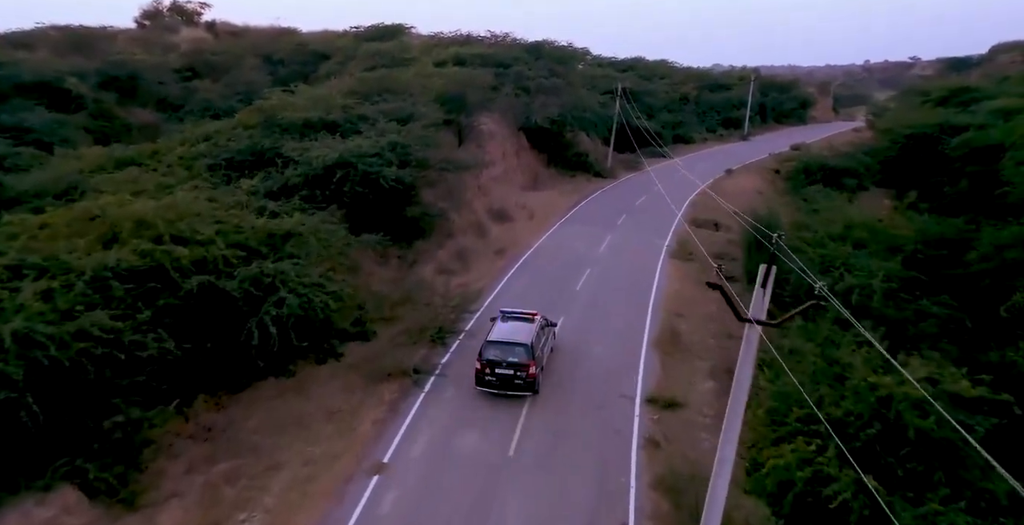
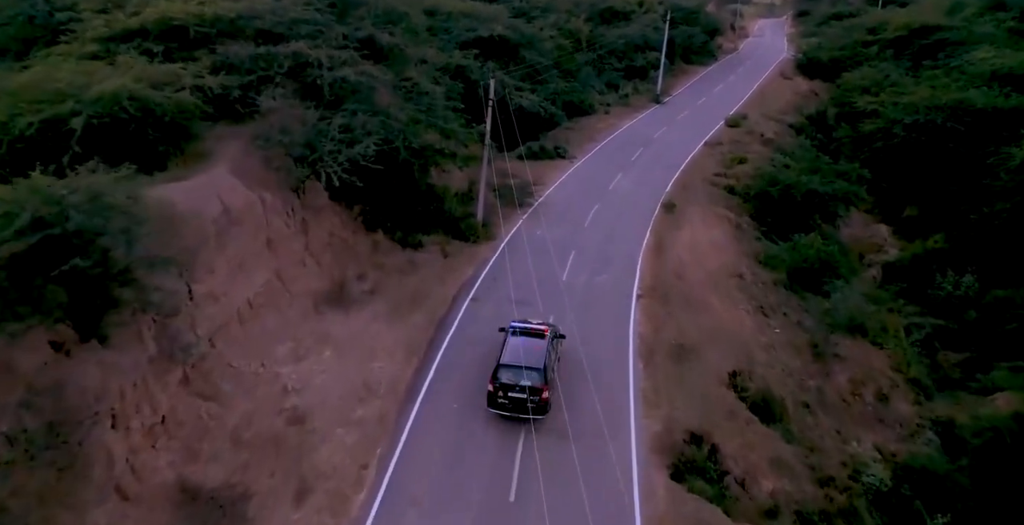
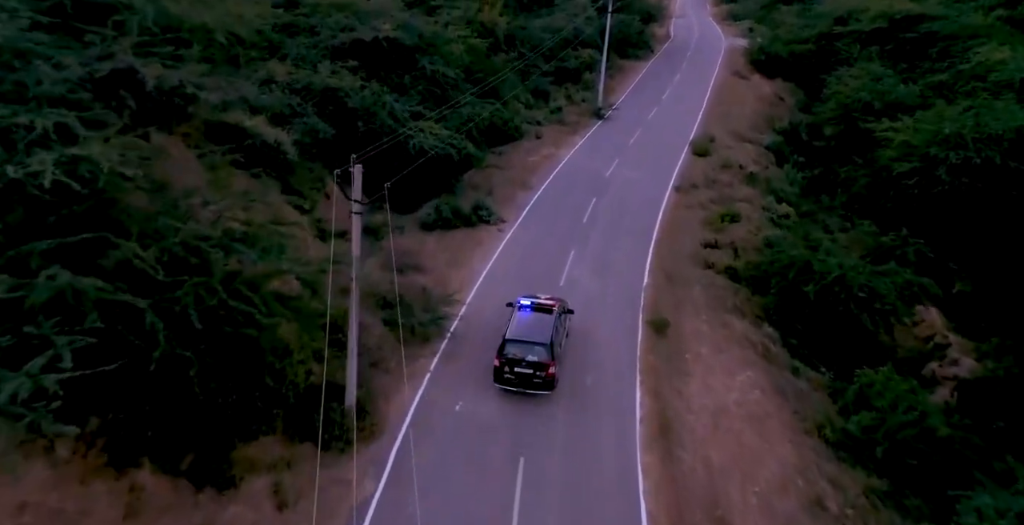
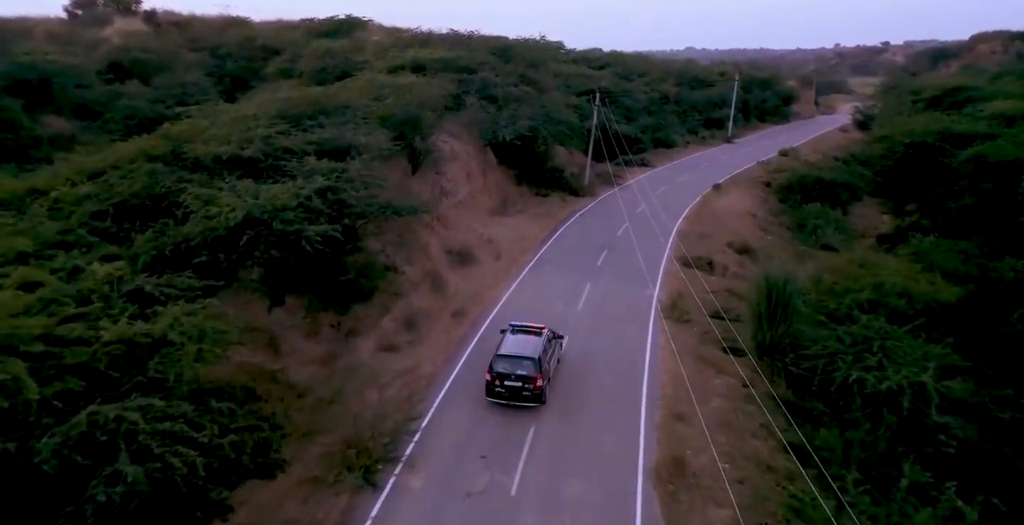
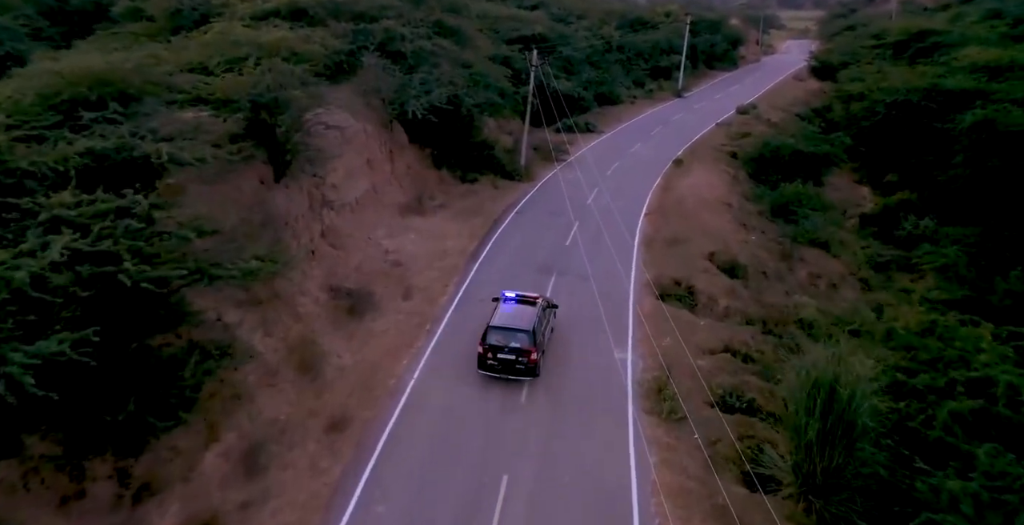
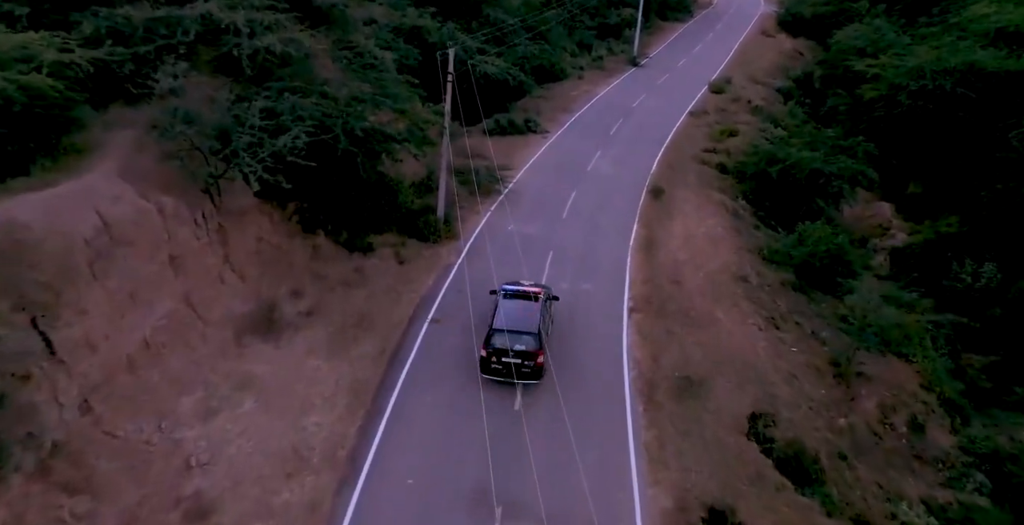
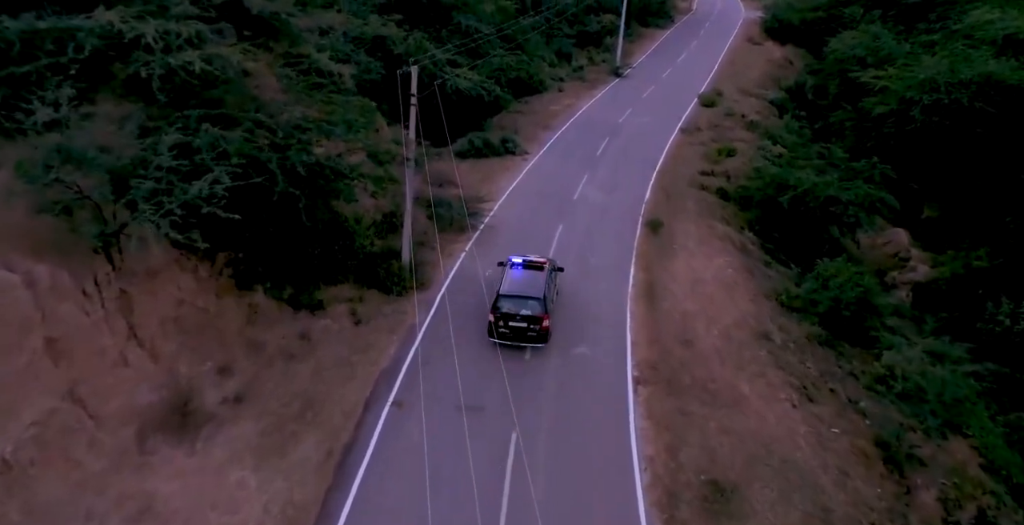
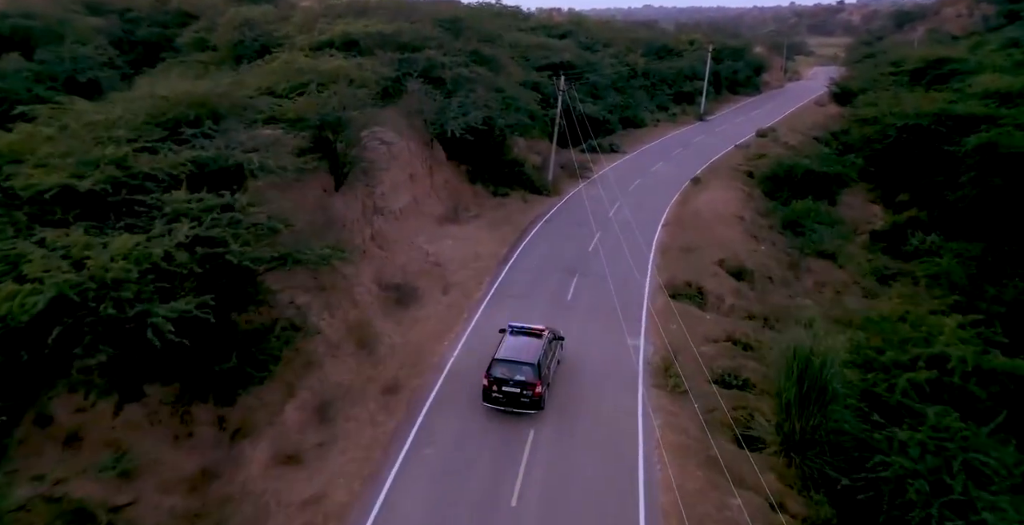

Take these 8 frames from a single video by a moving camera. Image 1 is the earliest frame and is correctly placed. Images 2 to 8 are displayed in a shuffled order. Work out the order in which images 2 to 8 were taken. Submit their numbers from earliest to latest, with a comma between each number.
4, 8, 5, 2, 6, 7, 3
